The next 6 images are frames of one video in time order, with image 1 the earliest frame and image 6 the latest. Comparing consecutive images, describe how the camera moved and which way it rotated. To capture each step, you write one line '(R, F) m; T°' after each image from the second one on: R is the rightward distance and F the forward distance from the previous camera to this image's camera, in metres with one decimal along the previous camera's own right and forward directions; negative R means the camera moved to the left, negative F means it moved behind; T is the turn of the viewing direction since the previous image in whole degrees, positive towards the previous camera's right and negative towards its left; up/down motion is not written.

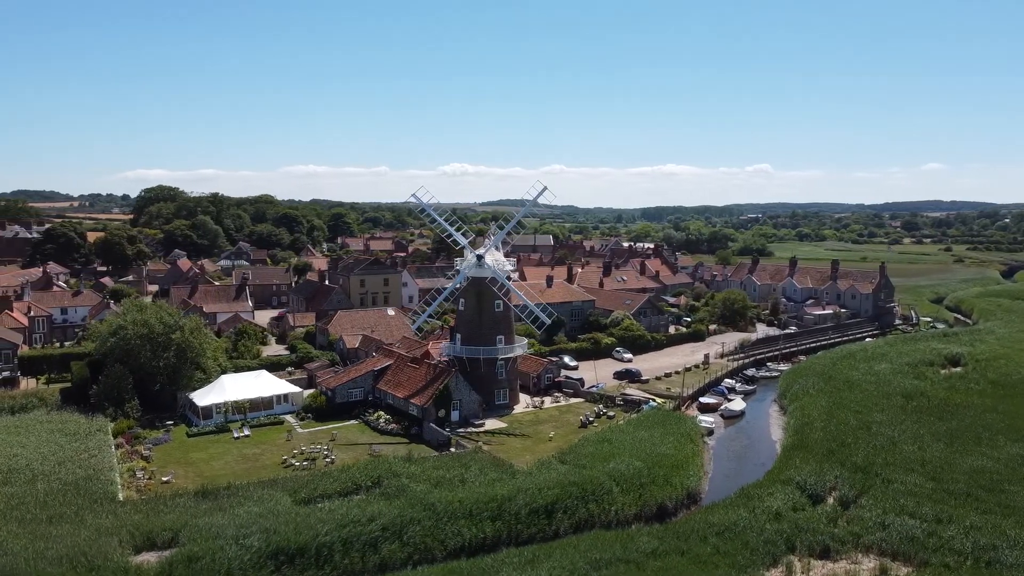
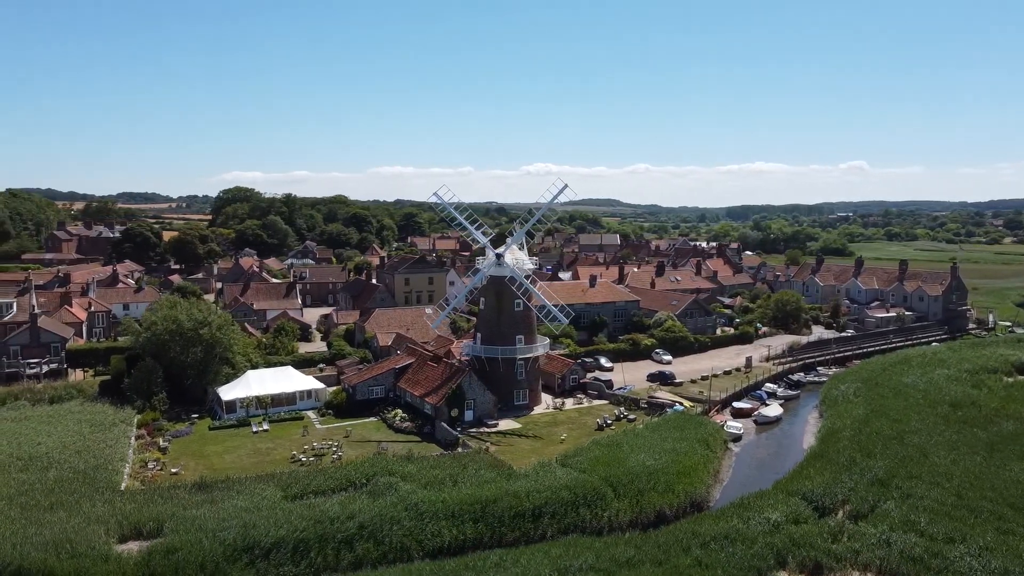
(+2.7, +0.5) m; -6°
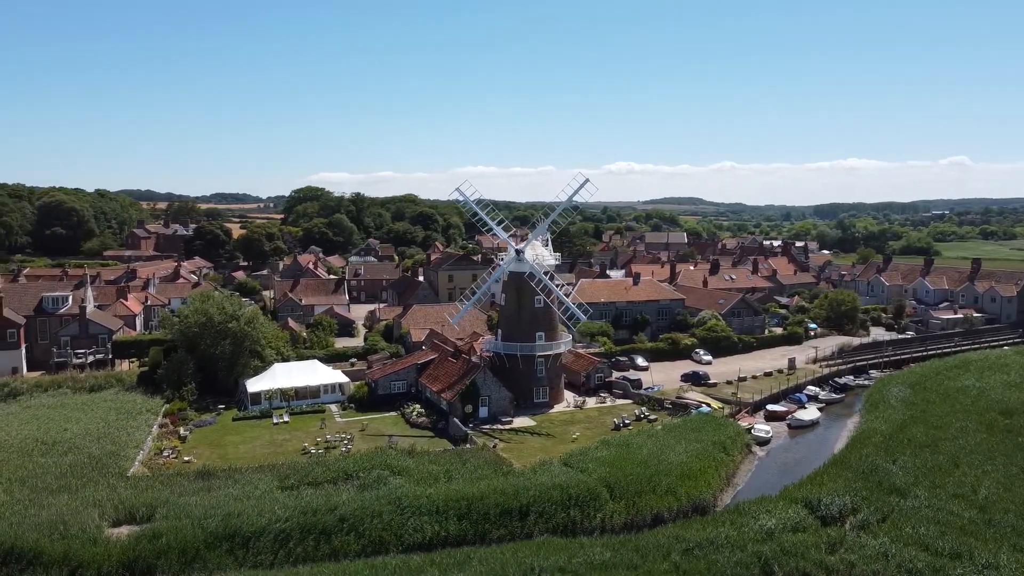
(+2.6, +0.5) m; -6°
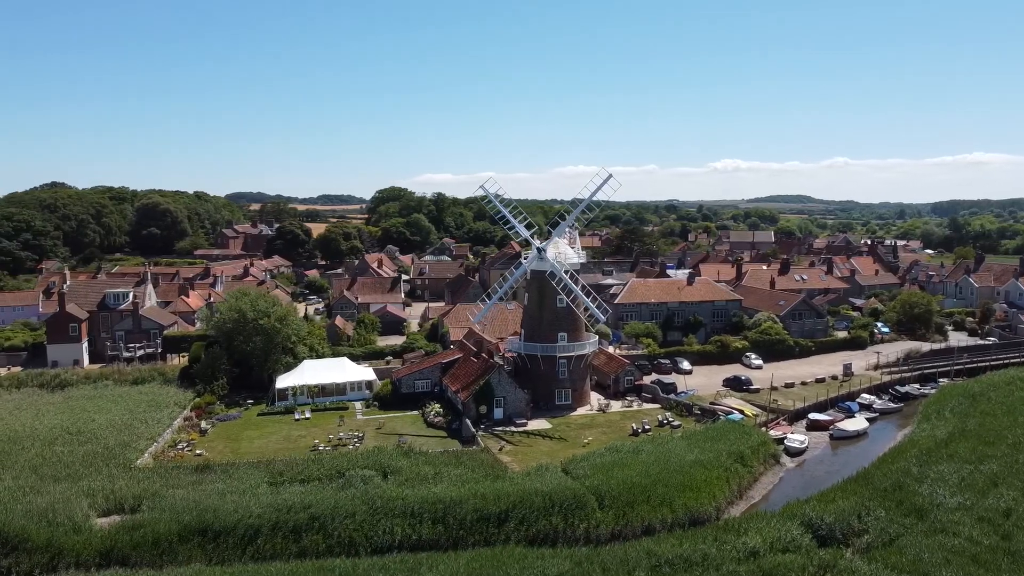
(+3.3, +0.9) m; -7°
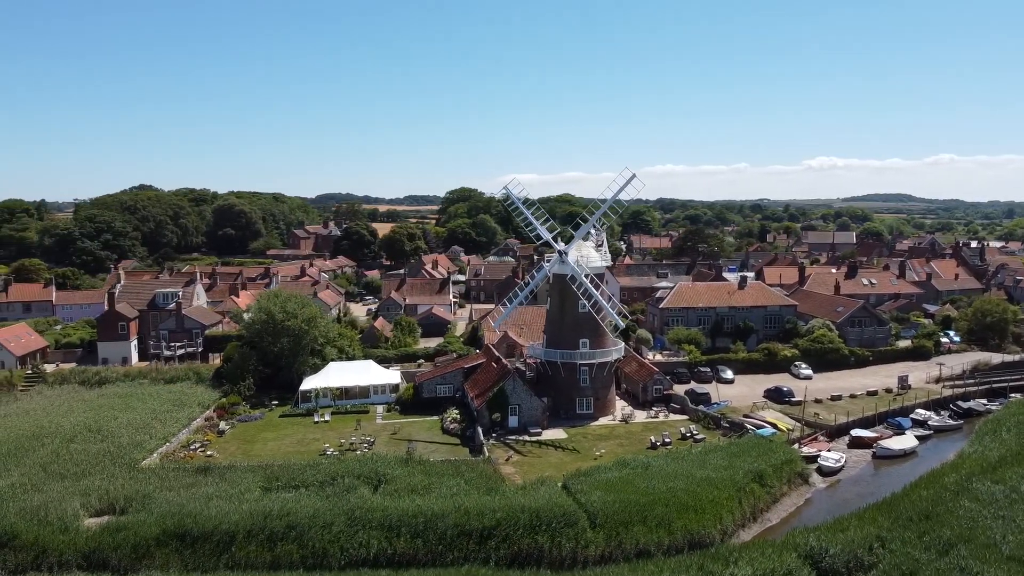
(+2.6, +1.1) m; -6°
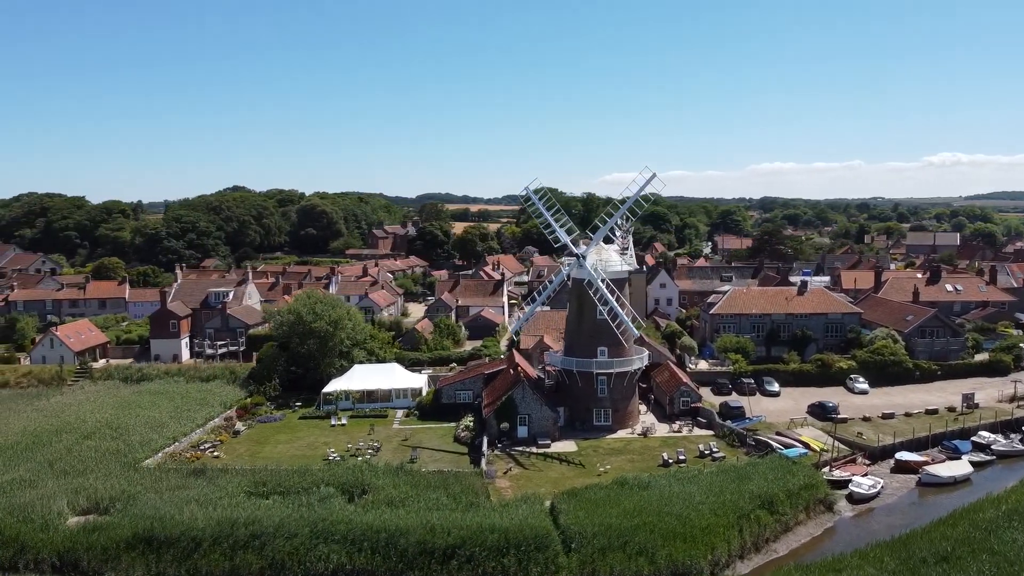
(+3.3, +1.4) m; -7°
